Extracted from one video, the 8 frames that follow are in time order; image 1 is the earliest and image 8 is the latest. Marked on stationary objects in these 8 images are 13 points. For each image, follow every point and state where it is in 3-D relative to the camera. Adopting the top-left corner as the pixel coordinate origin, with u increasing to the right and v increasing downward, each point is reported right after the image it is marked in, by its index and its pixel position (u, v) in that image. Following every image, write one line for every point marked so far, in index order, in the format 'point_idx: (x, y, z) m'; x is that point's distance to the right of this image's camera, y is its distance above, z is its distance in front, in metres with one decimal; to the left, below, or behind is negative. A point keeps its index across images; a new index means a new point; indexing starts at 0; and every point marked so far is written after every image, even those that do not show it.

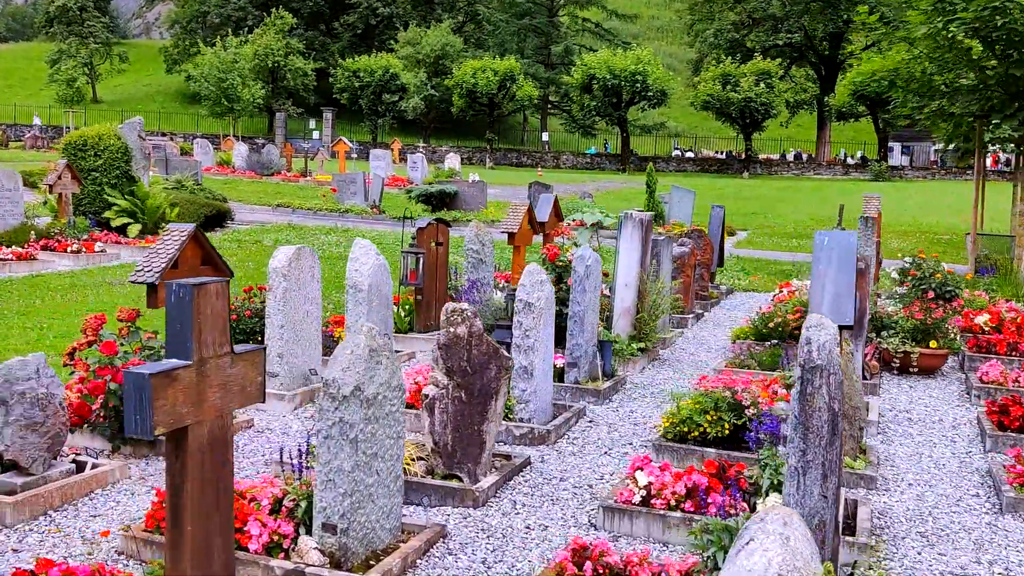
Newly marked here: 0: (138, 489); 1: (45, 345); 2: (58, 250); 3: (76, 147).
0: (-2.1, -1.1, +5.4) m
1: (-4.4, -0.6, +8.9) m
2: (-7.5, +0.6, +15.5) m
3: (-9.1, +2.9, +19.4) m
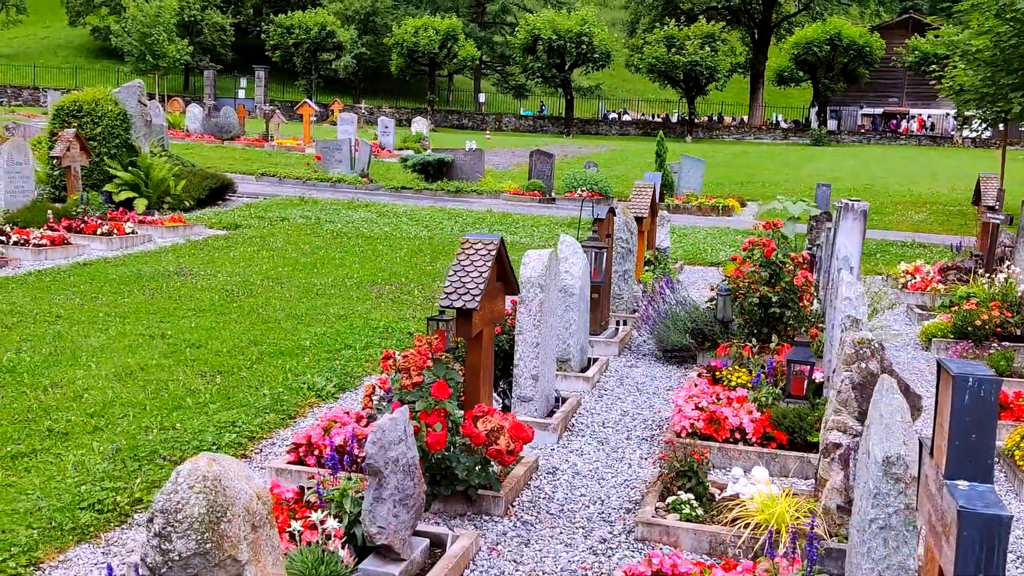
0: (0.0, -1.3, +4.4) m
1: (-2.7, -0.6, +7.7) m
2: (-6.3, +0.8, +13.9) m
3: (-8.3, +3.3, +17.6) m
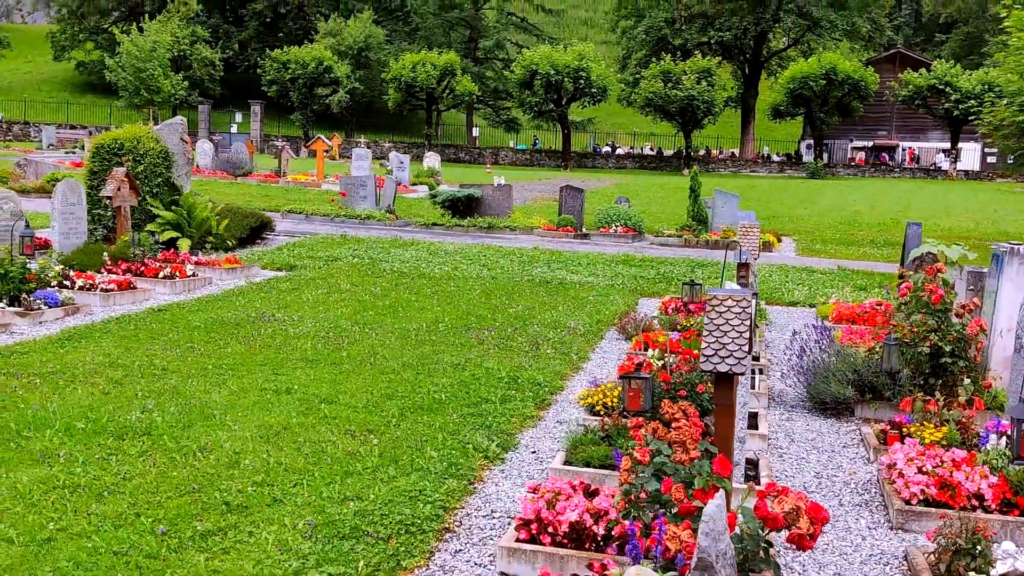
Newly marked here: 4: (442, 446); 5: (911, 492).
0: (+1.3, -1.6, +4.0) m
1: (-1.4, -1.0, +7.2) m
2: (-5.2, +0.2, +13.4) m
3: (-7.3, +2.5, +17.1) m
4: (-0.5, -1.1, +6.6) m
5: (+2.4, -1.2, +5.6) m
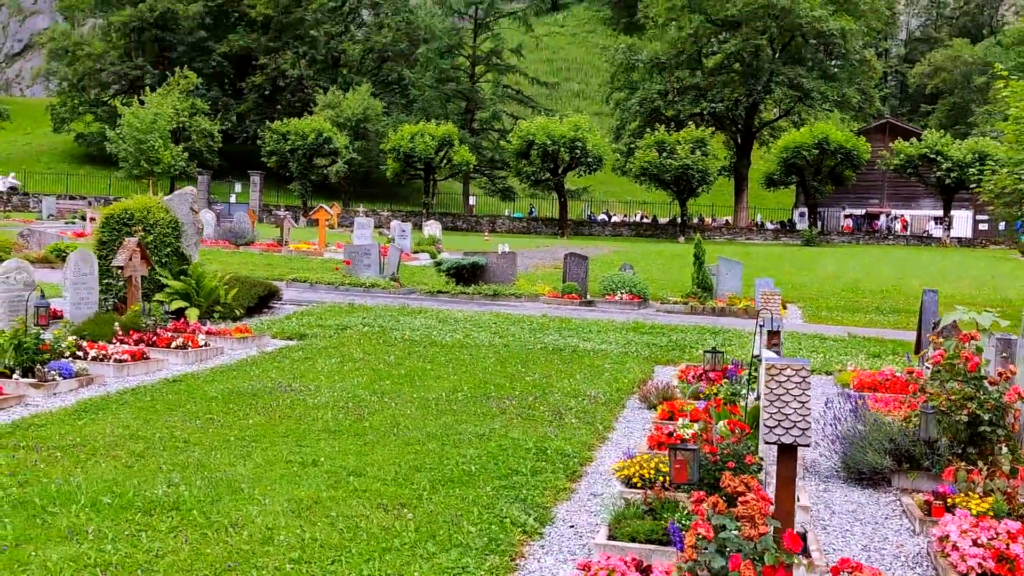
0: (+1.6, -1.9, +3.8) m
1: (-1.2, -1.5, +7.0) m
2: (-5.0, -0.8, +13.3) m
3: (-7.1, +1.2, +17.2) m
4: (-0.2, -1.6, +6.4) m
5: (+2.6, -1.6, +5.4) m
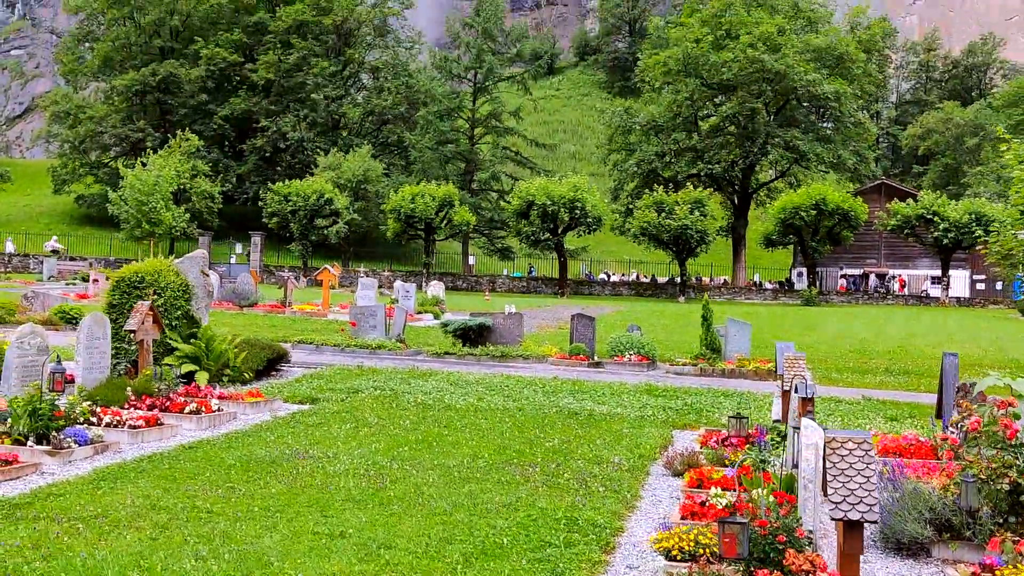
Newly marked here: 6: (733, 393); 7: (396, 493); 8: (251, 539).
0: (+1.8, -2.2, +3.6) m
1: (-0.9, -2.0, +6.9) m
2: (-4.7, -1.7, +13.1) m
3: (-6.9, +0.1, +17.1) m
4: (0.0, -2.1, +6.3) m
5: (+2.9, -2.0, +5.3) m
6: (+4.0, -1.9, +17.0) m
7: (-1.1, -2.0, +9.1) m
8: (-2.1, -2.0, +7.4) m
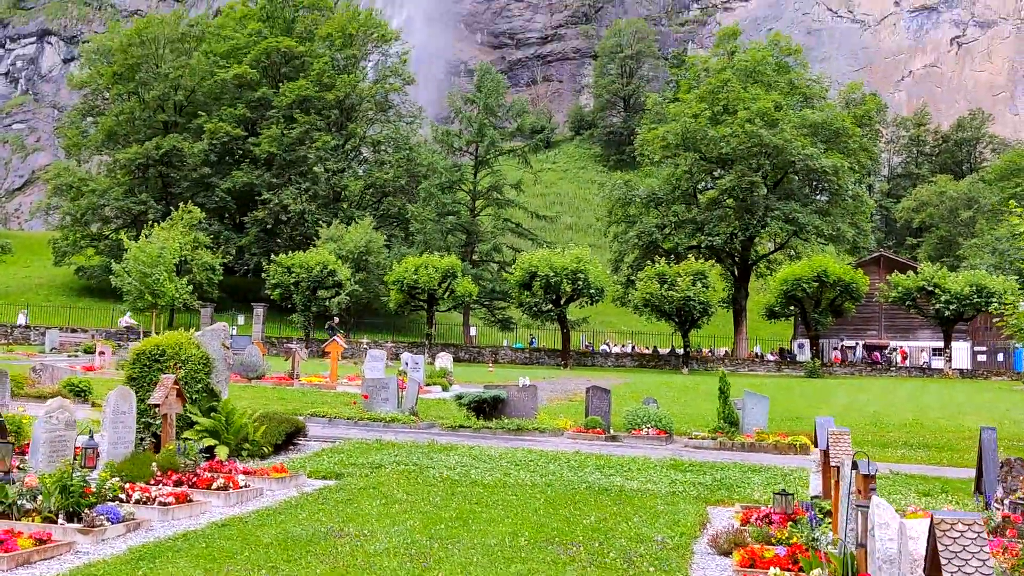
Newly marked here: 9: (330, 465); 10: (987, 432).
0: (+2.3, -2.5, +3.4) m
1: (-0.4, -2.6, +6.7) m
2: (-4.3, -2.7, +12.9) m
3: (-6.5, -1.3, +17.0) m
4: (+0.5, -2.5, +6.1) m
5: (+3.4, -2.4, +5.1) m
6: (+4.4, -3.2, +16.7) m
7: (-0.7, -2.7, +8.9) m
8: (-1.6, -2.6, +7.2) m
9: (-3.2, -3.1, +16.4) m
10: (+6.2, -1.9, +12.3) m
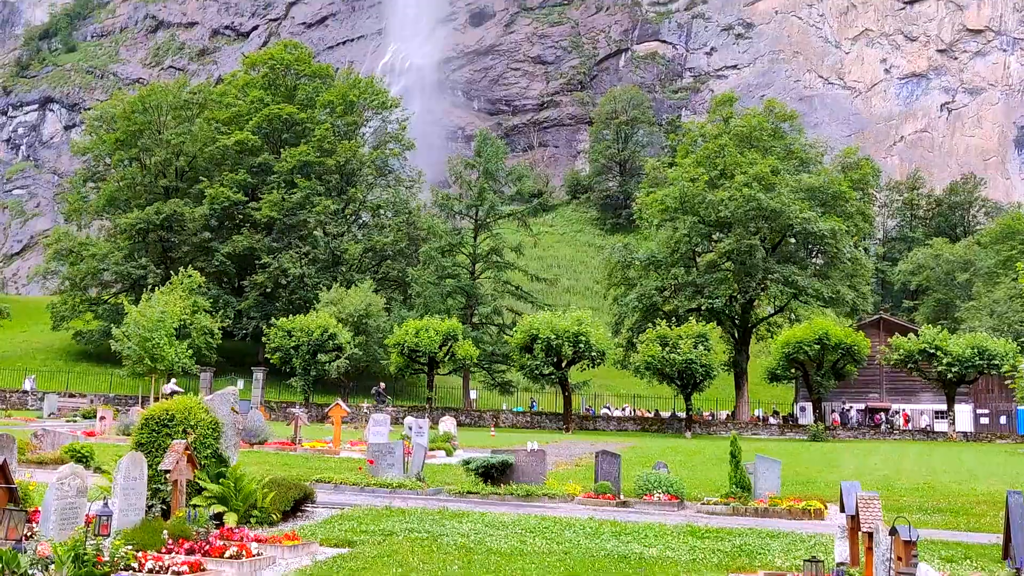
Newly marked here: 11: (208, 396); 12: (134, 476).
0: (+2.6, -2.7, +3.2) m
1: (-0.1, -3.0, +6.4) m
2: (-4.0, -3.6, +12.6) m
3: (-6.2, -2.4, +16.8) m
4: (+0.8, -2.9, +5.8) m
5: (+3.7, -2.7, +4.9) m
6: (+4.7, -4.3, +16.4) m
7: (-0.4, -3.3, +8.6) m
8: (-1.3, -3.0, +6.9) m
9: (-2.9, -4.2, +16.0) m
10: (+6.5, -2.7, +12.1) m
11: (-5.9, -2.1, +18.2) m
12: (-5.5, -2.7, +13.6) m
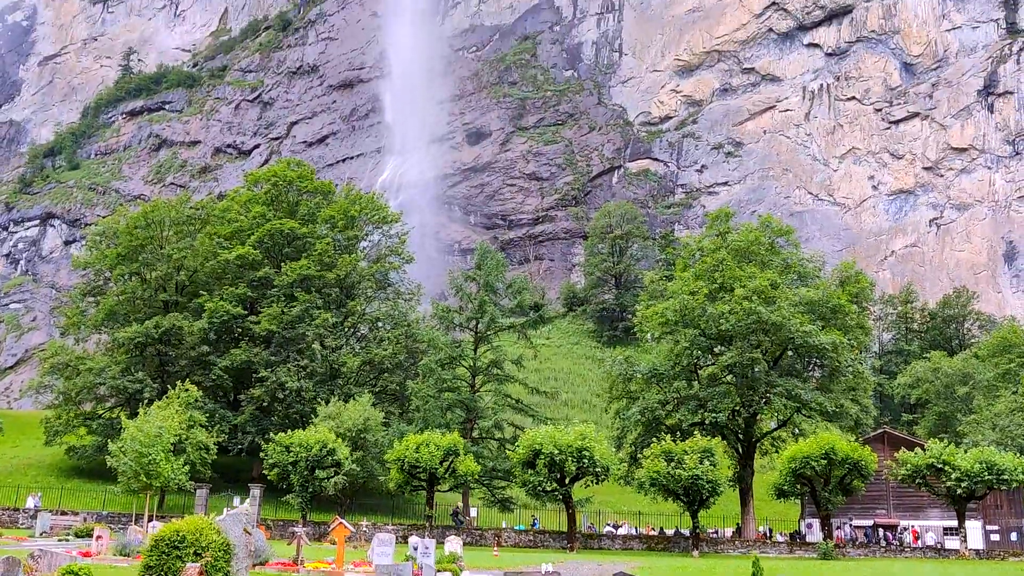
0: (+3.1, -3.0, +2.8) m
1: (+0.3, -3.8, +5.9) m
2: (-3.6, -5.1, +12.0) m
3: (-5.8, -4.4, +16.3) m
4: (+1.3, -3.6, +5.4) m
5: (+4.1, -3.3, +4.4) m
6: (+5.1, -6.3, +15.8) m
7: (+0.1, -4.3, +8.1) m
8: (-0.9, -3.9, +6.4) m
9: (-2.5, -6.1, +15.3) m
10: (+6.9, -4.1, +11.6) m
11: (-5.5, -4.3, +17.7) m
12: (-5.1, -4.4, +13.1) m
